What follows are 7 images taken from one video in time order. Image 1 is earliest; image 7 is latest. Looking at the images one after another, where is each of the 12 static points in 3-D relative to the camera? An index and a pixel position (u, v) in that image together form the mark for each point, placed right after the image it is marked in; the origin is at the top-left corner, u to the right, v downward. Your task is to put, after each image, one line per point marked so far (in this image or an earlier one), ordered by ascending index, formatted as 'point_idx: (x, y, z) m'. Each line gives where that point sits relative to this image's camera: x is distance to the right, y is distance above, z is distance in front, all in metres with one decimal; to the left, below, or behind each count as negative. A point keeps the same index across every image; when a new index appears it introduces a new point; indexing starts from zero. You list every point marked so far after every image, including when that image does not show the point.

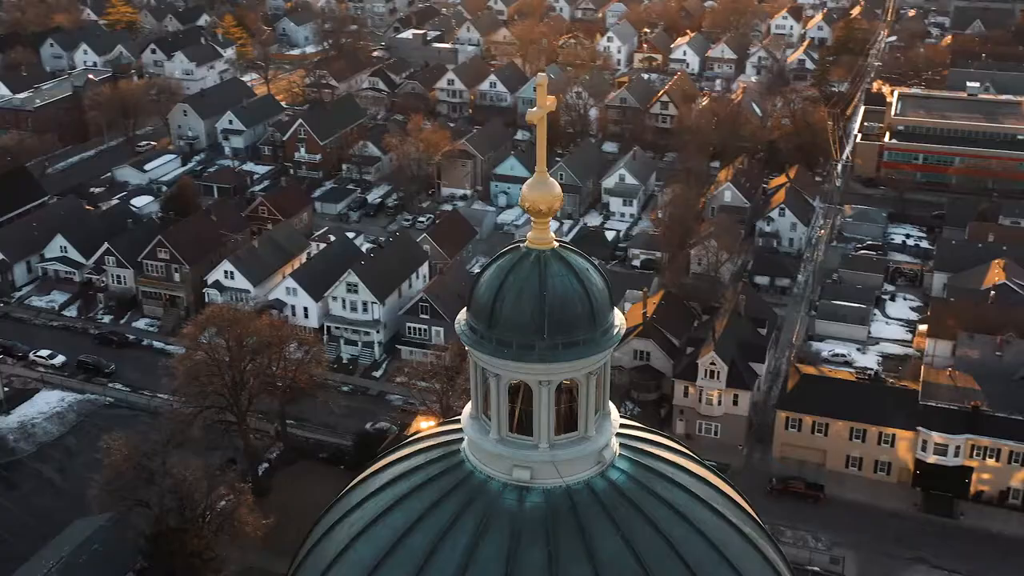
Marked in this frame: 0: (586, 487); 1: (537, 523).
0: (+0.5, -1.3, +7.5) m
1: (+0.1, -1.5, +7.3) m
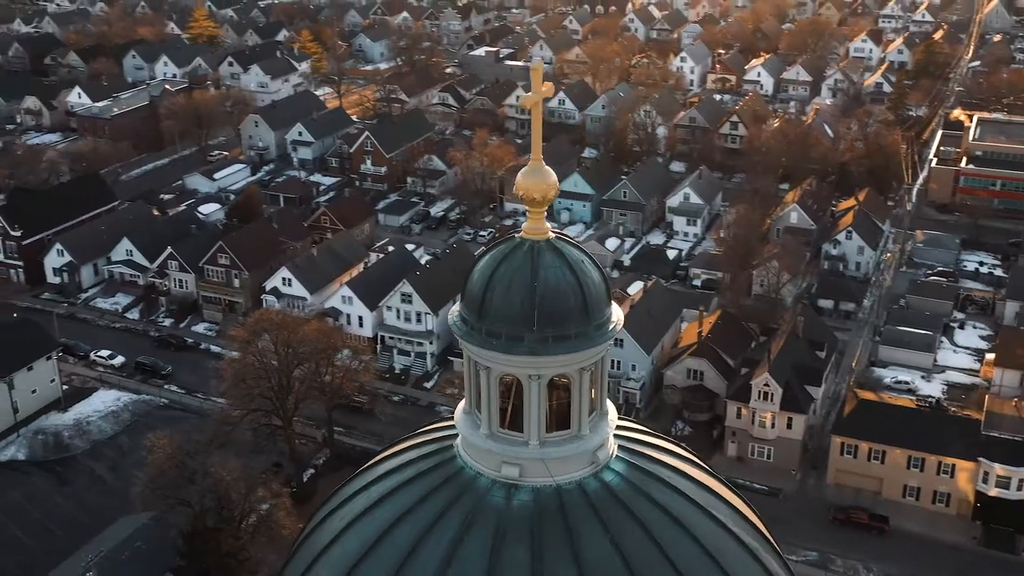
0: (+0.4, -1.3, +7.3) m
1: (+0.1, -1.4, +7.1) m
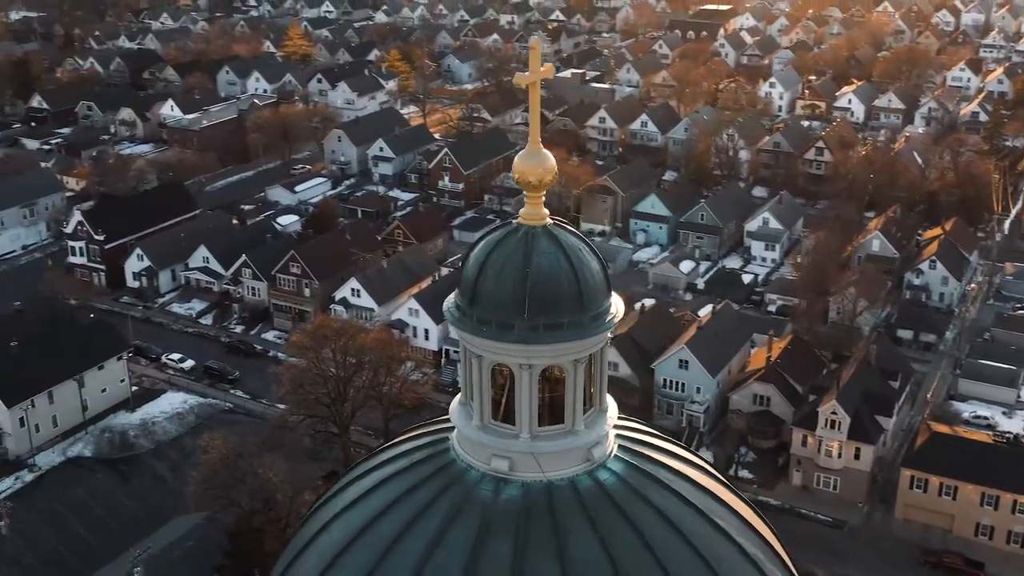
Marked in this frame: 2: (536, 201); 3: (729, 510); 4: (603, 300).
0: (+0.3, -1.2, +7.0) m
1: (0.0, -1.4, +6.8) m
2: (+0.1, +0.5, +6.8) m
3: (+1.4, -1.4, +7.4) m
4: (+0.5, -0.1, +6.9) m
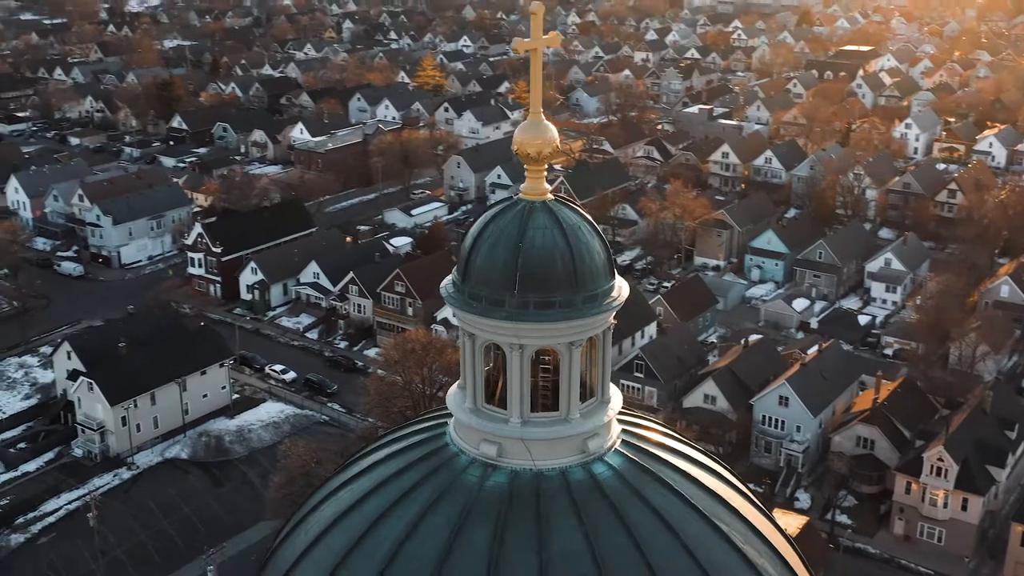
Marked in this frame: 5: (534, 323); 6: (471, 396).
0: (+0.3, -1.1, +6.6) m
1: (-0.1, -1.2, +6.5) m
2: (+0.1, +0.6, +6.5) m
3: (+1.3, -1.4, +6.9) m
4: (+0.5, 0.0, +6.5) m
5: (+0.1, -0.2, +6.4) m
6: (-0.2, -0.6, +6.8) m
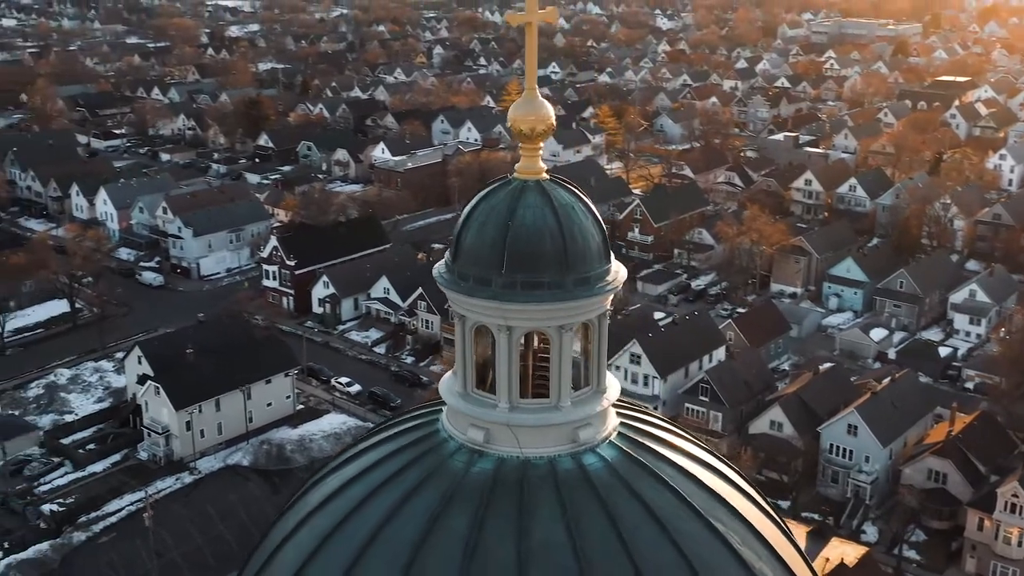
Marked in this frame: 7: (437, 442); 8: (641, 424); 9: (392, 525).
0: (+0.2, -1.0, +6.4) m
1: (-0.2, -1.1, +6.3) m
2: (+0.1, +0.7, +6.4) m
3: (+1.3, -1.3, +6.6) m
4: (+0.5, +0.1, +6.3) m
5: (+0.1, -0.1, +6.2) m
6: (-0.3, -0.5, +6.7) m
7: (-0.4, -0.9, +6.7) m
8: (+0.8, -0.8, +7.0) m
9: (-0.6, -1.3, +6.3) m
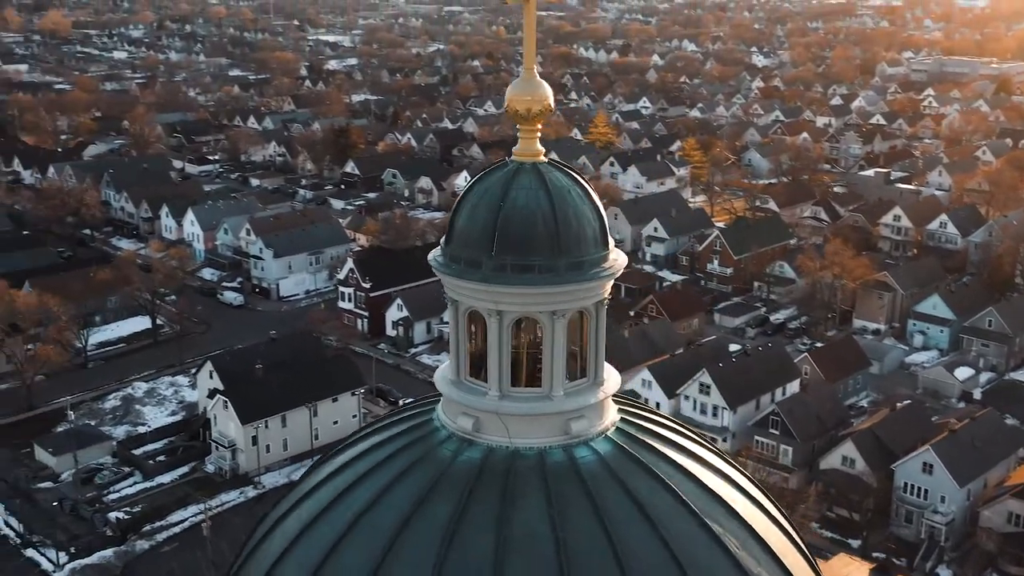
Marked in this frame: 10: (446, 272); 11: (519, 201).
0: (+0.1, -0.9, +6.2) m
1: (-0.3, -1.0, +6.1) m
2: (+0.1, +0.8, +6.2) m
3: (+1.2, -1.3, +6.3) m
4: (+0.4, +0.2, +6.1) m
5: (0.0, 0.0, +6.0) m
6: (-0.3, -0.5, +6.5) m
7: (-0.5, -0.8, +6.6) m
8: (+0.8, -0.8, +6.7) m
9: (-0.7, -1.2, +6.1) m
10: (-0.4, +0.1, +6.2) m
11: (0.0, +0.5, +6.0) m
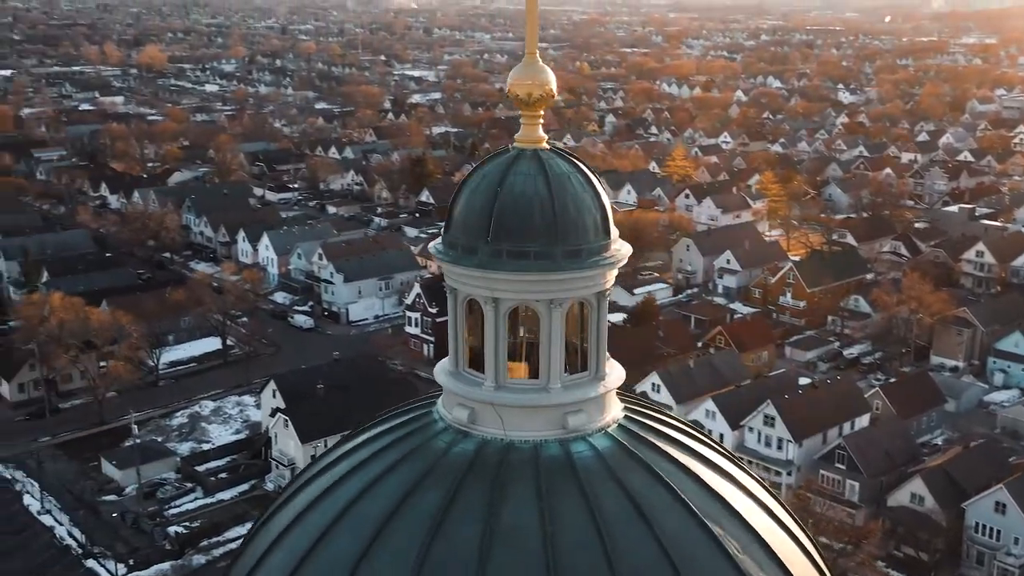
0: (+0.1, -0.8, +6.0) m
1: (-0.3, -0.9, +6.0) m
2: (+0.1, +0.9, +6.1) m
3: (+1.2, -1.2, +6.0) m
4: (+0.4, +0.3, +6.0) m
5: (0.0, +0.1, +5.9) m
6: (-0.3, -0.4, +6.4) m
7: (-0.5, -0.8, +6.4) m
8: (+0.8, -0.8, +6.5) m
9: (-0.8, -1.1, +6.0) m
10: (-0.4, +0.2, +6.1) m
11: (0.0, +0.5, +5.9) m
